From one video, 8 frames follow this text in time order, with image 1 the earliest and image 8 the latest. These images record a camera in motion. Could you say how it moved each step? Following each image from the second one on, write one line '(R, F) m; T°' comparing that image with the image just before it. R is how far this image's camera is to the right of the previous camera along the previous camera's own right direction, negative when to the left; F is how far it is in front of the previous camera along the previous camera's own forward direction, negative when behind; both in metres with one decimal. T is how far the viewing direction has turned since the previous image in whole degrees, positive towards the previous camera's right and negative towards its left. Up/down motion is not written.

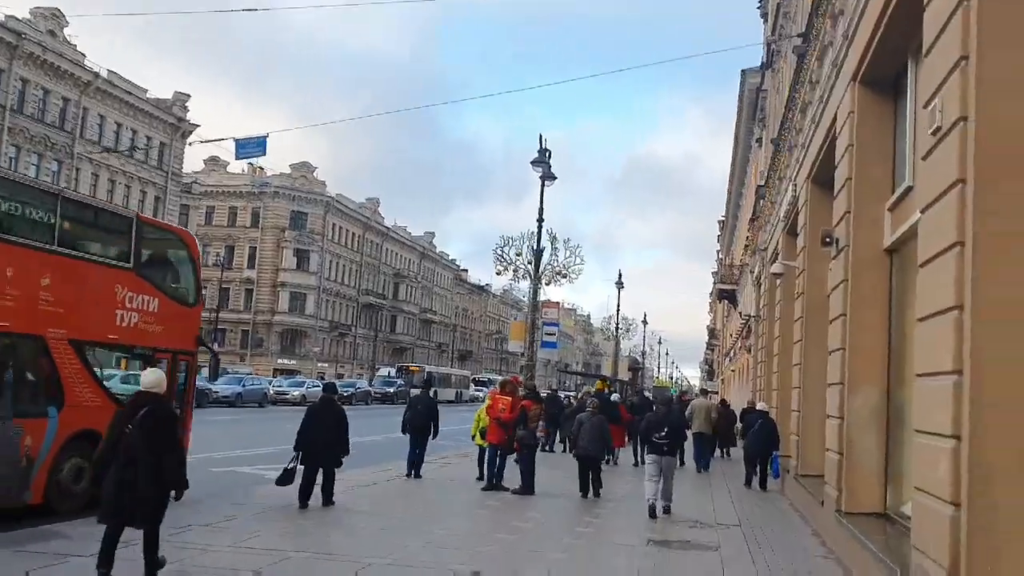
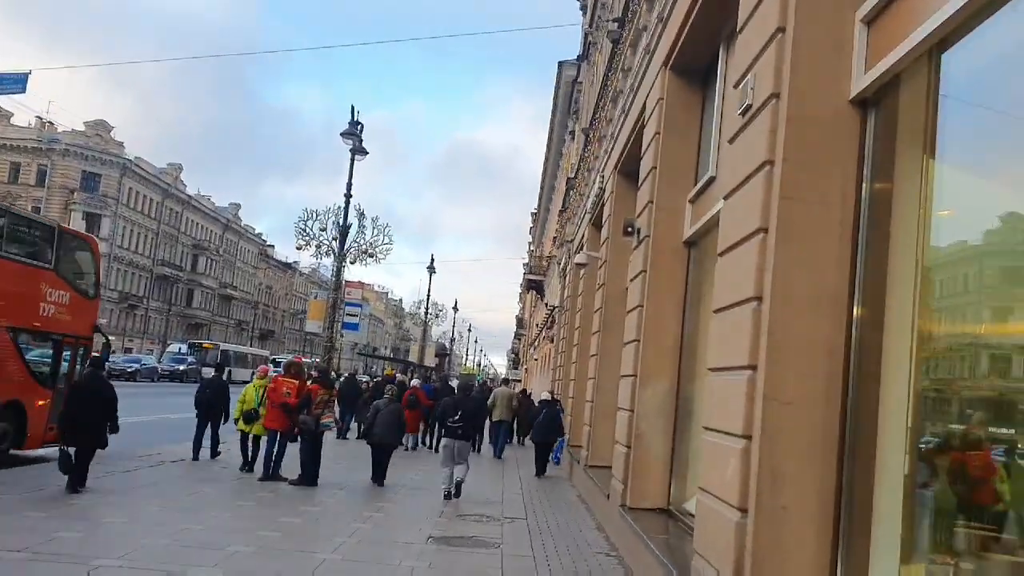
(+0.3, +0.7) m; +11°
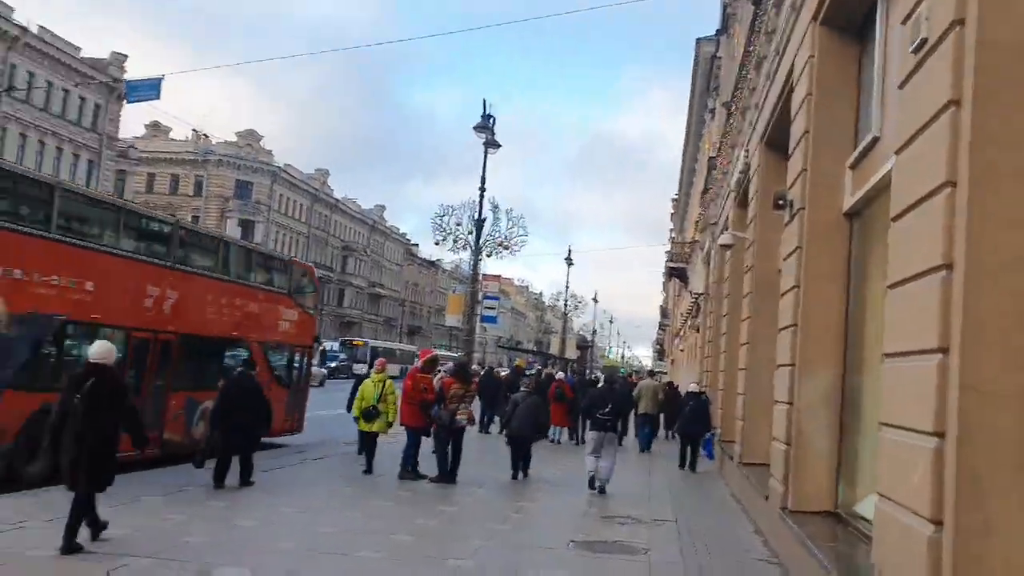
(0.0, +0.7) m; -8°
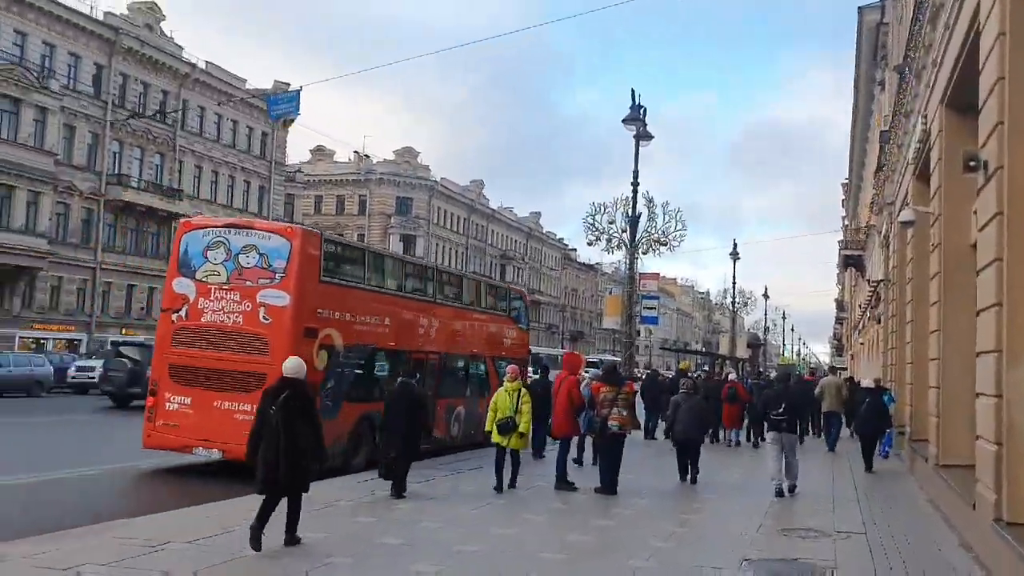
(+0.1, +0.8) m; -10°
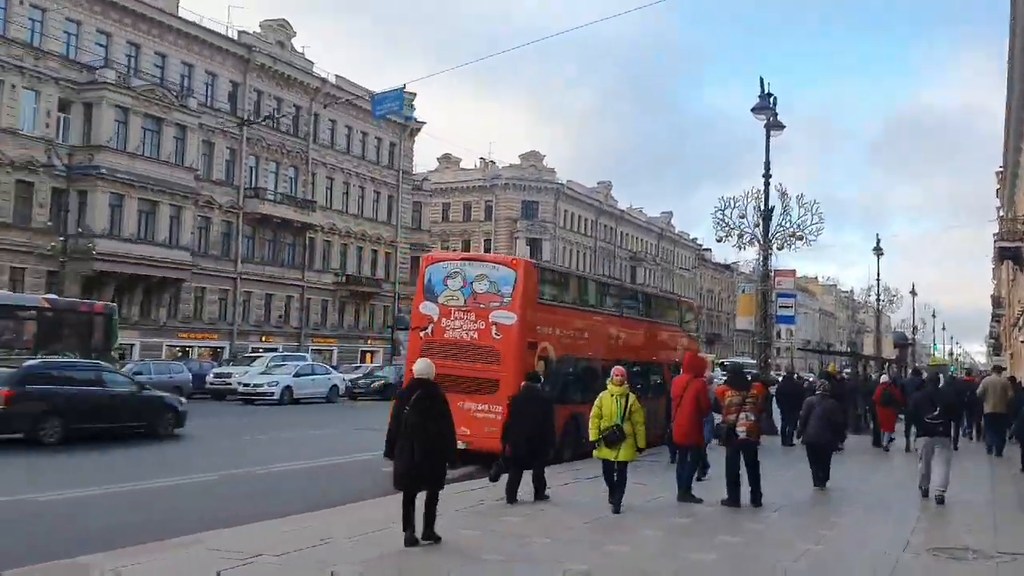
(+0.2, +0.7) m; -8°
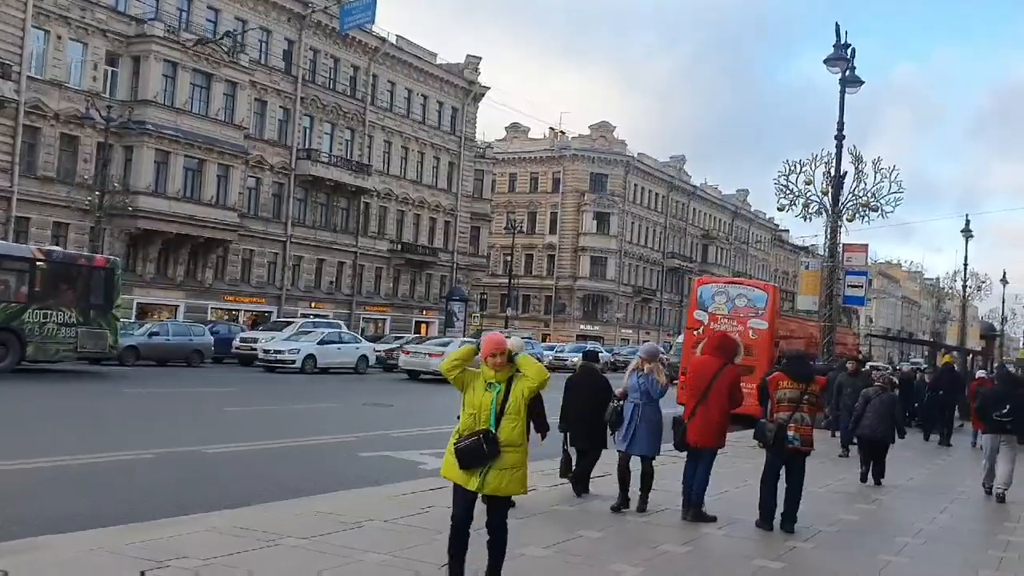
(+0.9, +2.3) m; -4°
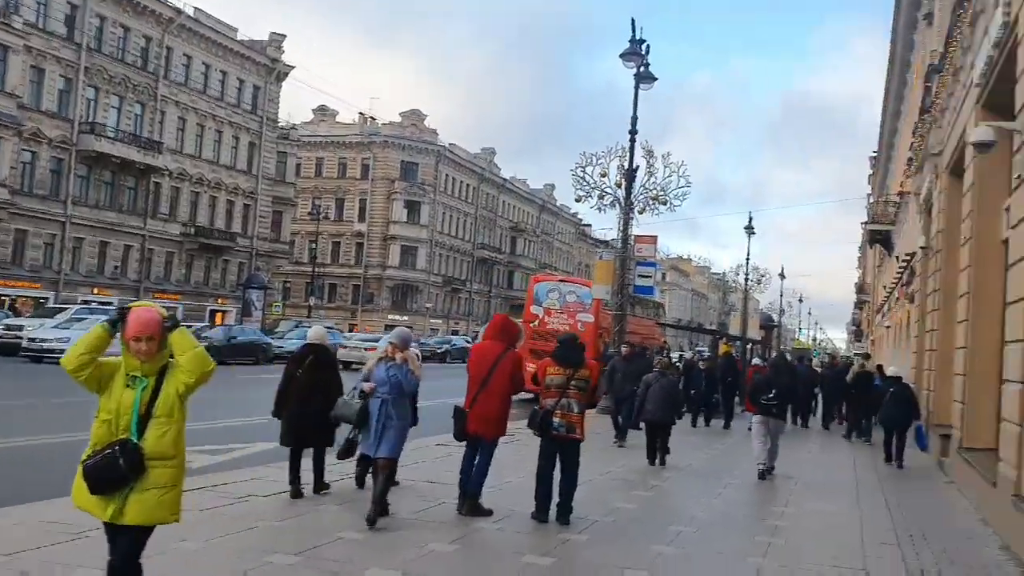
(+0.4, +0.5) m; +11°
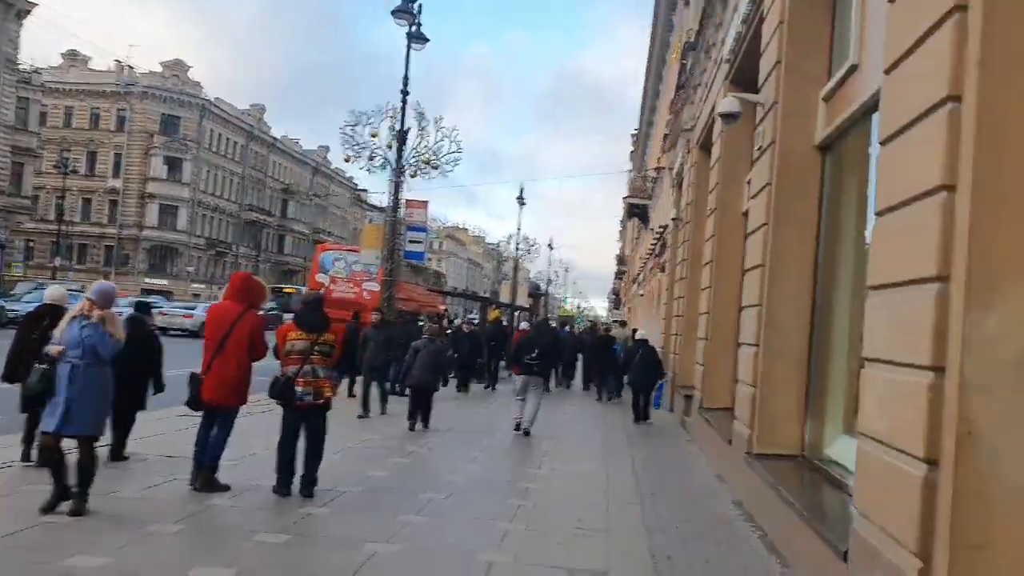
(+0.2, +0.4) m; +13°
